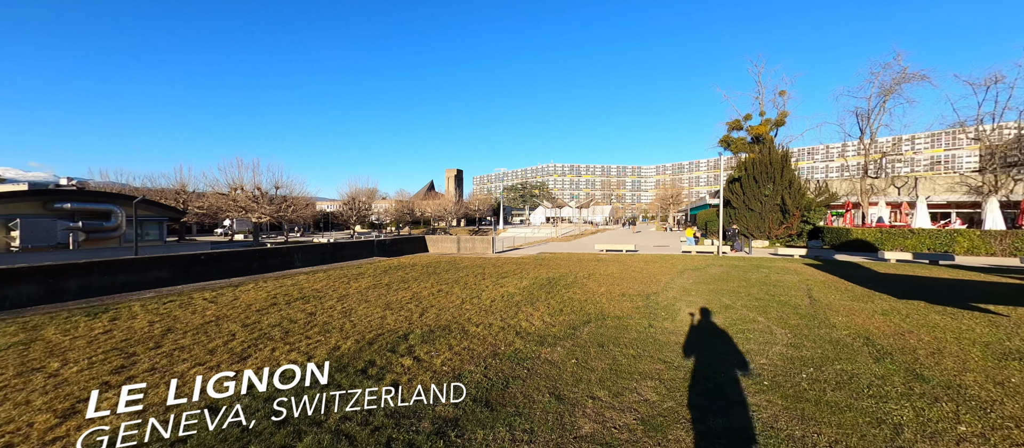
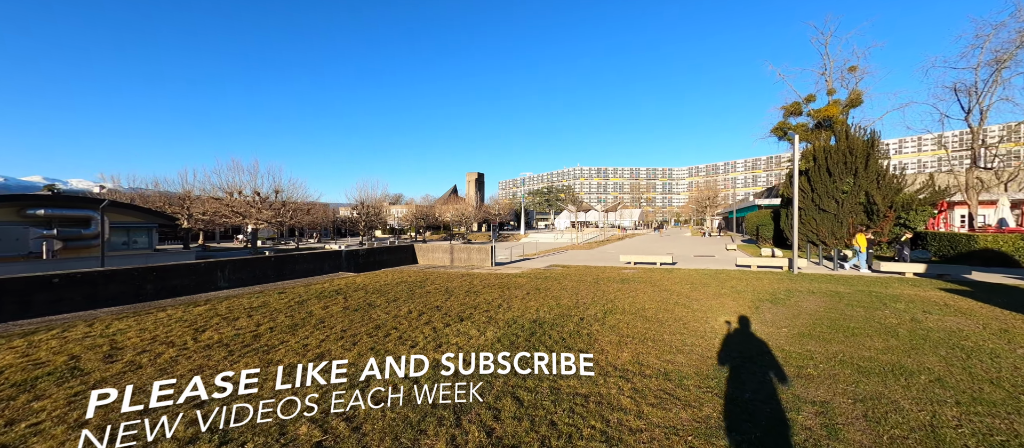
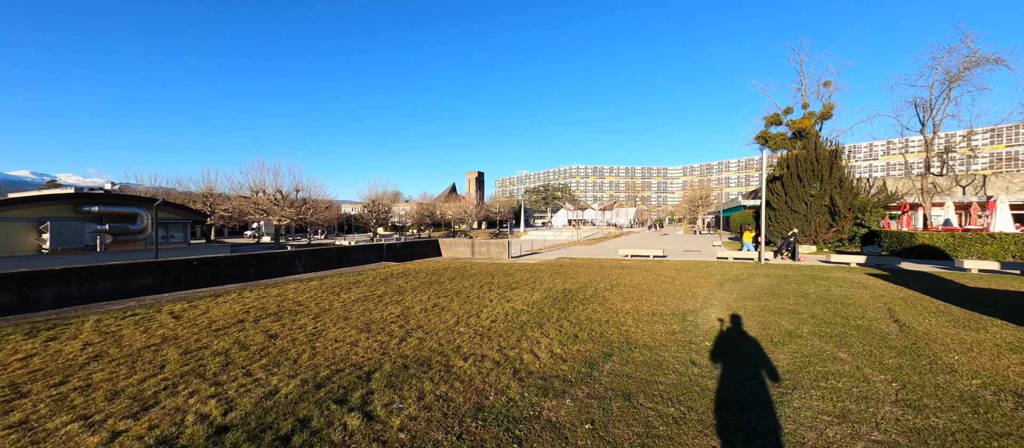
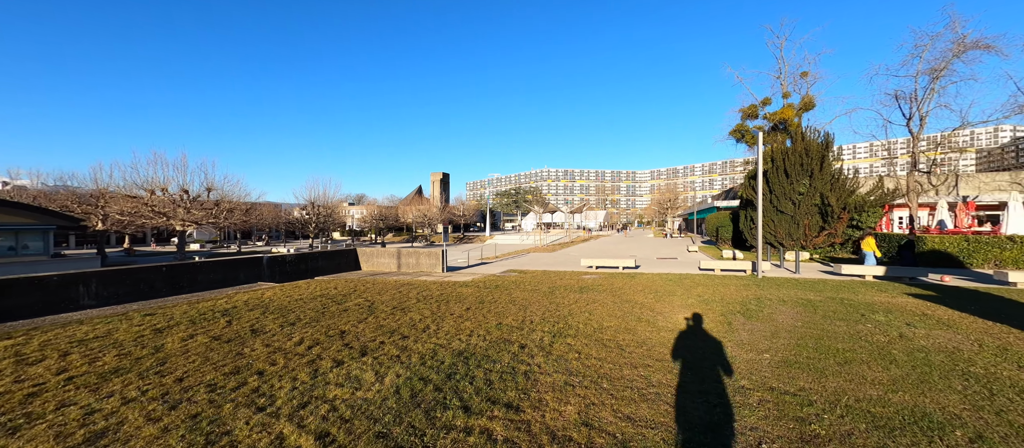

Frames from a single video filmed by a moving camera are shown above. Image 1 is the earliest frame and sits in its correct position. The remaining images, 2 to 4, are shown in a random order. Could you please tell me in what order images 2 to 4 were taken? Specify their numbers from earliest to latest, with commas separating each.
3, 2, 4
